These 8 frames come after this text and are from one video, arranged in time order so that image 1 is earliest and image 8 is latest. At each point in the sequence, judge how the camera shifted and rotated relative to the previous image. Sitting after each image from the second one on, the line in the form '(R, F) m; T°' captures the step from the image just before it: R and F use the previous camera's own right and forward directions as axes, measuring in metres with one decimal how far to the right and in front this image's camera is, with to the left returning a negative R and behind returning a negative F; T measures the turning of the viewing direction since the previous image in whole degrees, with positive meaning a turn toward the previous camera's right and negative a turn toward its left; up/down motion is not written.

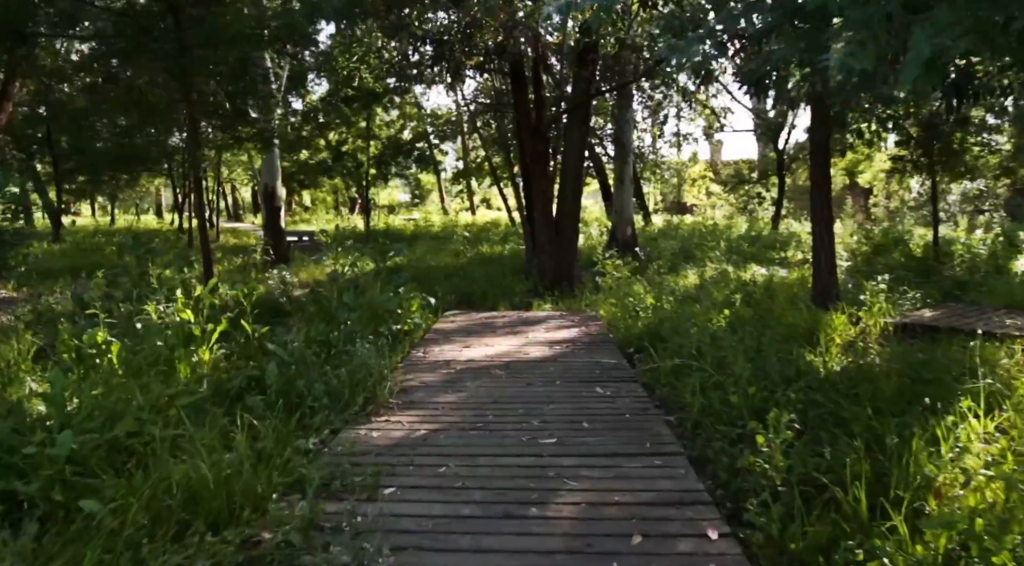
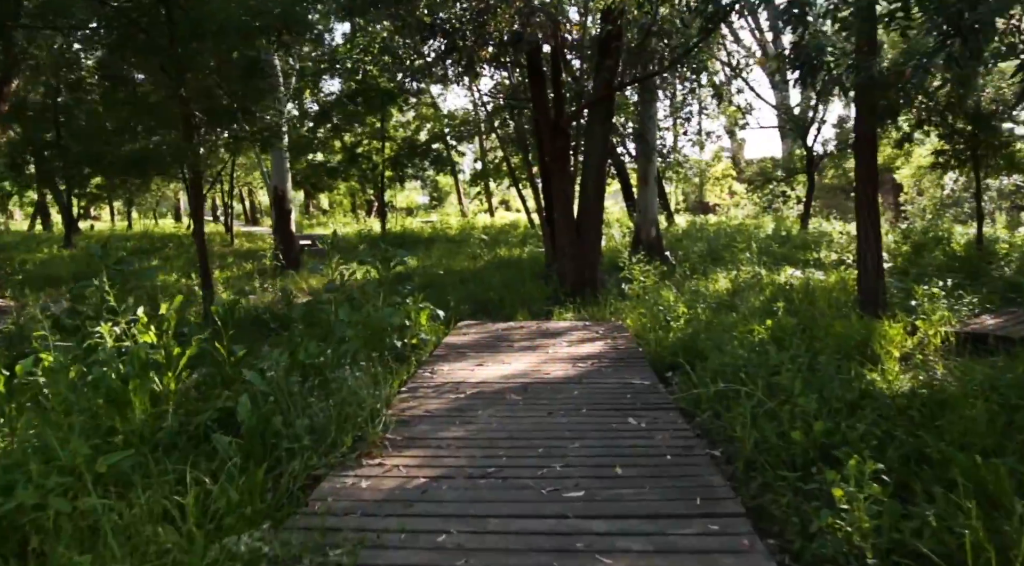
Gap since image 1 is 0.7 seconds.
(0.0, +0.7) m; -1°
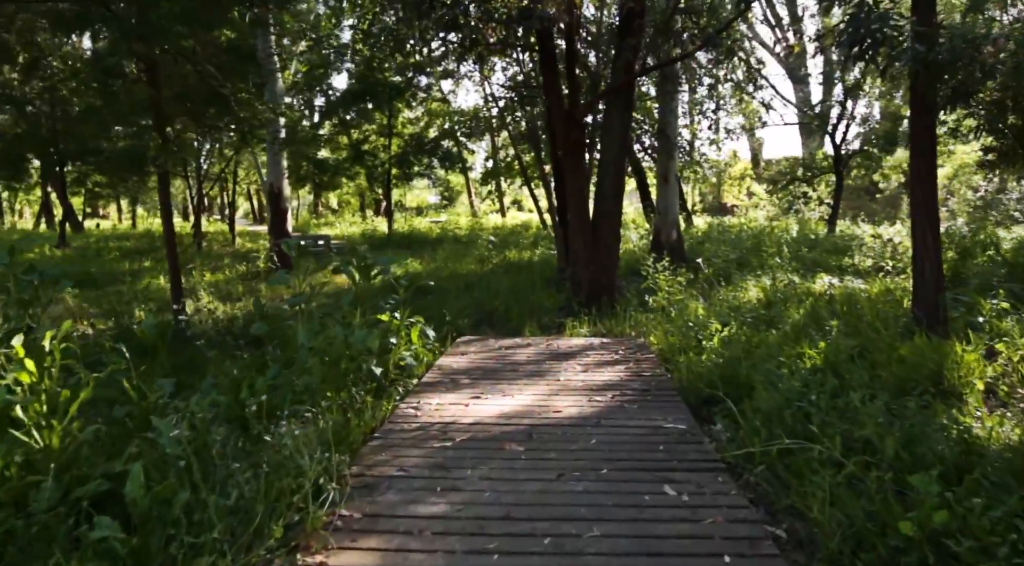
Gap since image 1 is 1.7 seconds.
(0.0, +1.0) m; -1°
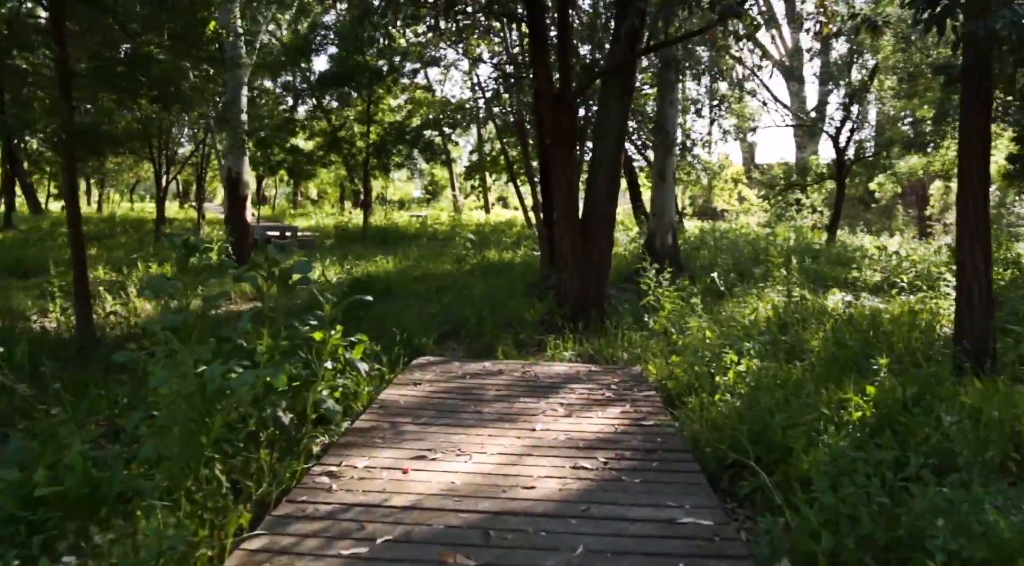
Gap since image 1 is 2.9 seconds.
(+0.1, +1.2) m; +1°
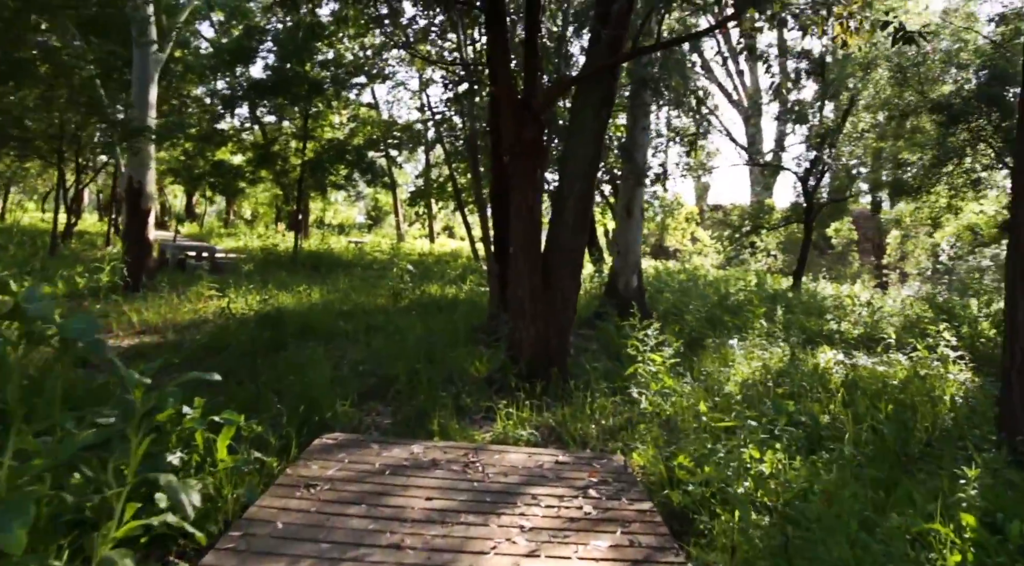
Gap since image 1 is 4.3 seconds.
(0.0, +1.4) m; +4°
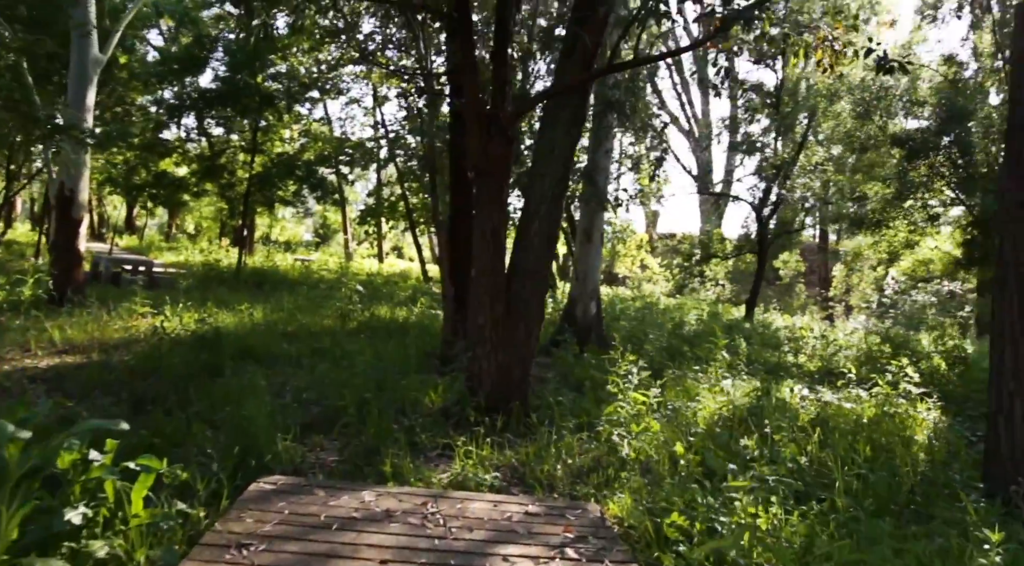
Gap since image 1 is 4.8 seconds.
(-0.1, +0.4) m; +3°
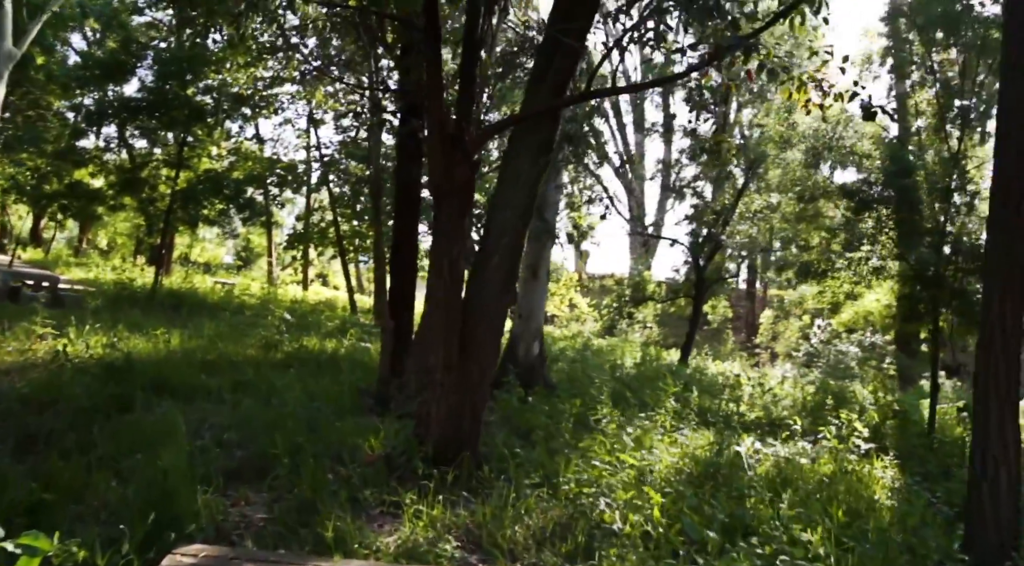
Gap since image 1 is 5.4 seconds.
(-0.2, +0.5) m; +5°
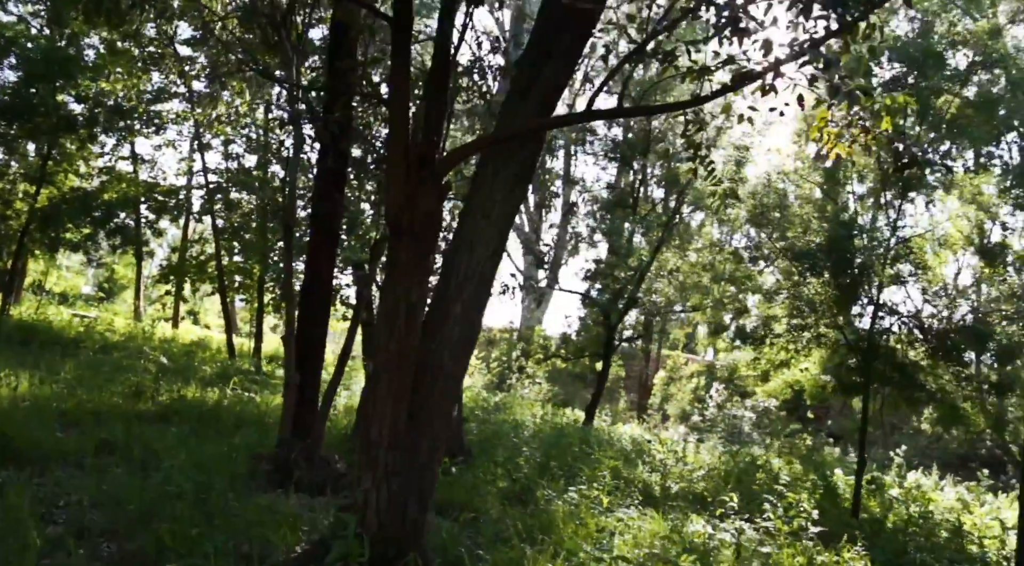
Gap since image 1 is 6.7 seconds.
(-0.5, +1.1) m; +8°
